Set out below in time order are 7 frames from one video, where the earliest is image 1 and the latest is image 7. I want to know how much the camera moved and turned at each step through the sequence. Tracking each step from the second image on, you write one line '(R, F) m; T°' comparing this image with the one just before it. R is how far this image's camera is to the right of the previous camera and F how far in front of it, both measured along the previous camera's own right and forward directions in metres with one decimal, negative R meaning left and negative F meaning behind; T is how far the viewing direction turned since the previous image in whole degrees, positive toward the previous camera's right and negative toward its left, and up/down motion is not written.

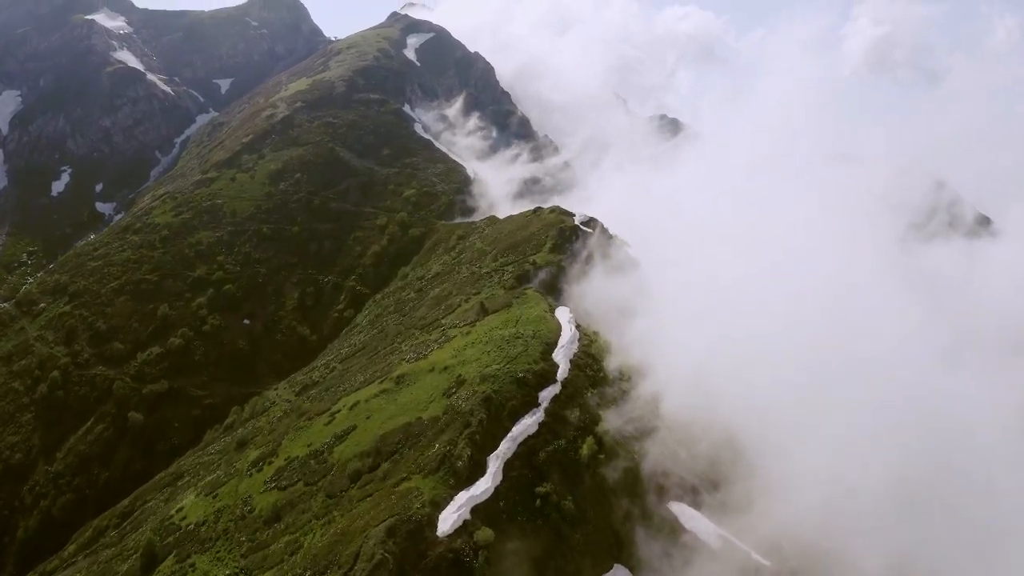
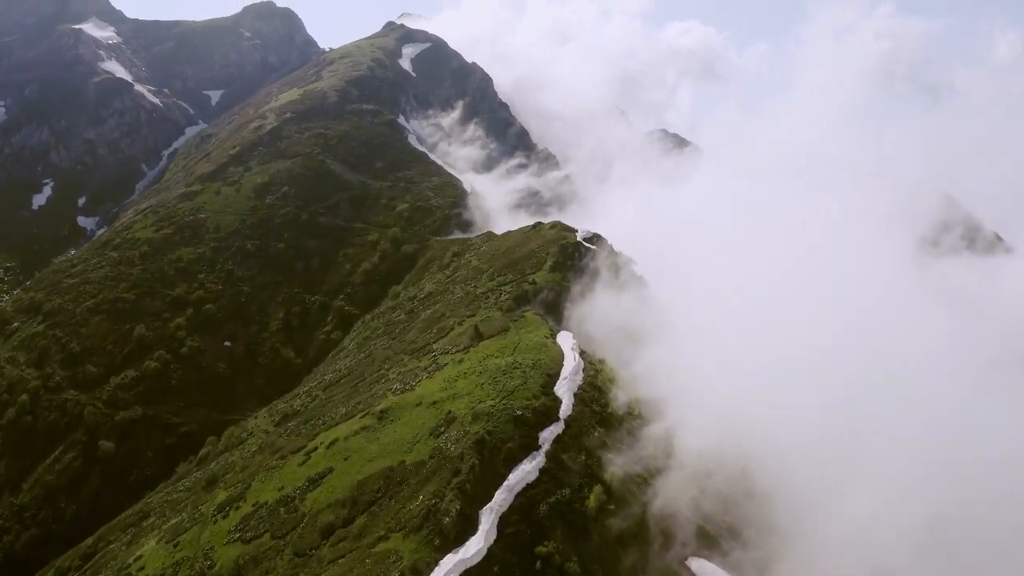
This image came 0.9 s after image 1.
(+0.2, +7.6) m; 0°
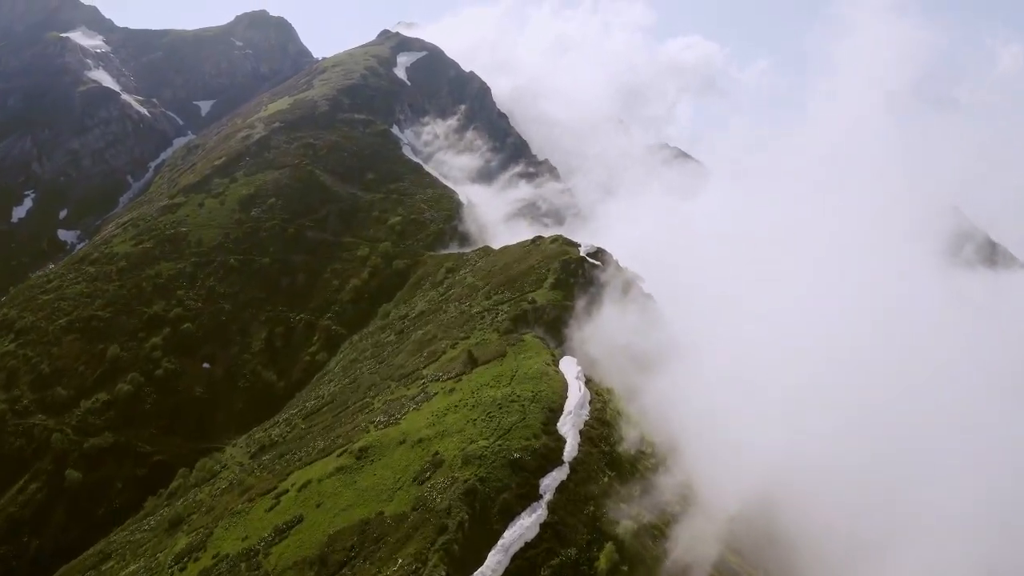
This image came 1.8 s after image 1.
(+0.2, +7.4) m; 0°
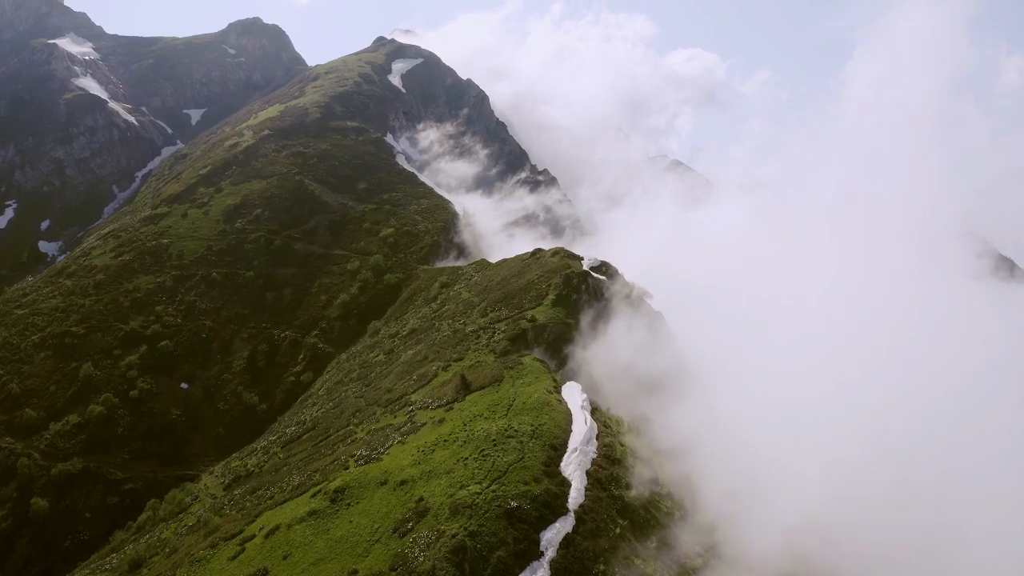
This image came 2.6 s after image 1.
(+0.2, +6.6) m; 0°
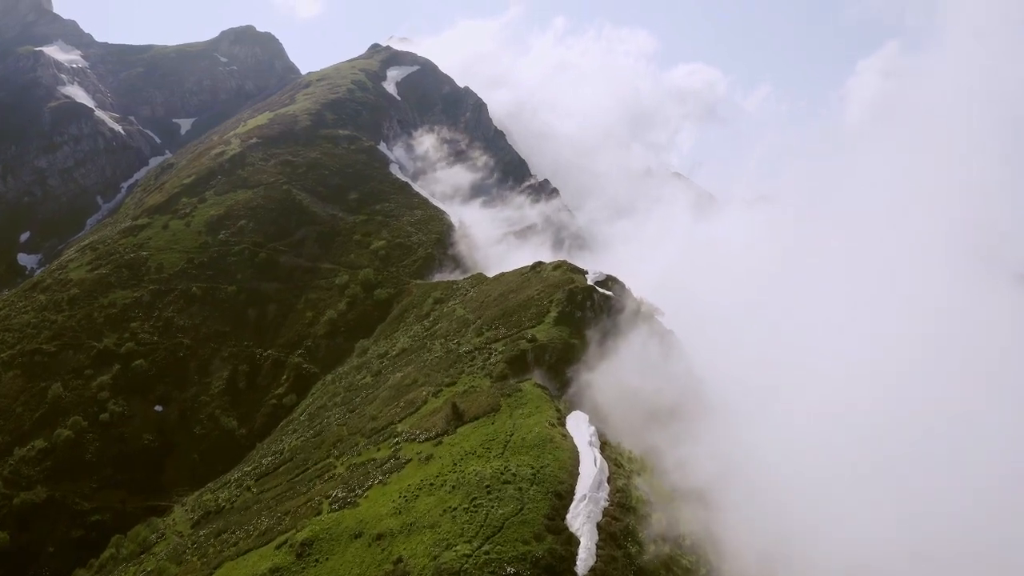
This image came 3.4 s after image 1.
(+0.1, +6.8) m; 0°
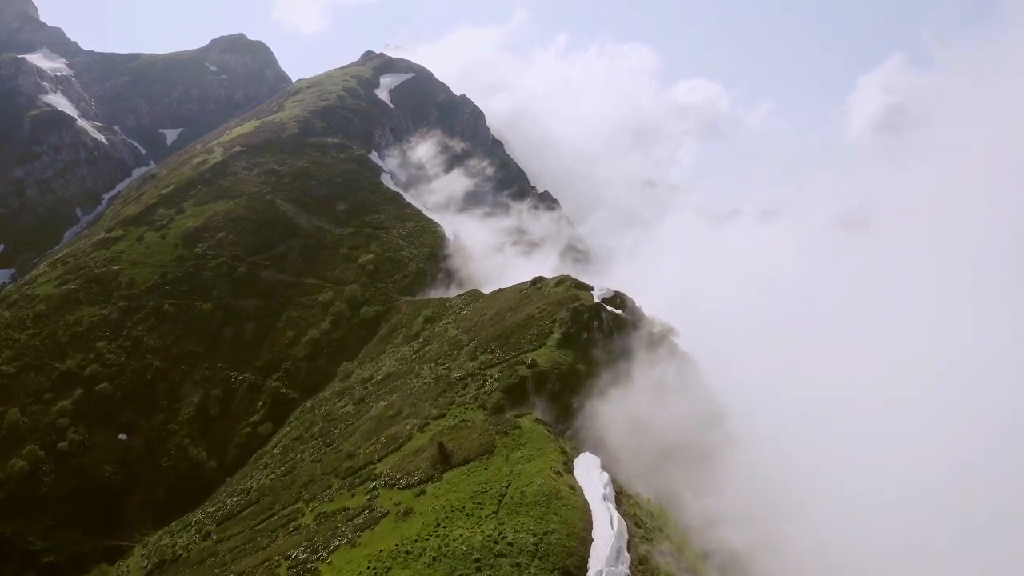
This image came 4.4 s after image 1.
(+0.1, +8.0) m; 0°
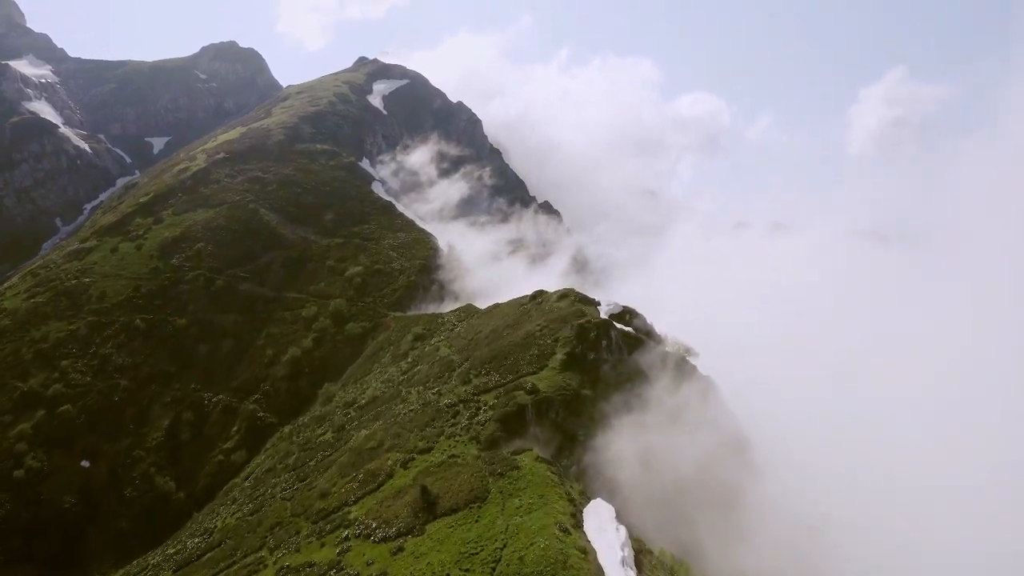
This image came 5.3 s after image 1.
(+0.1, +6.9) m; 0°
